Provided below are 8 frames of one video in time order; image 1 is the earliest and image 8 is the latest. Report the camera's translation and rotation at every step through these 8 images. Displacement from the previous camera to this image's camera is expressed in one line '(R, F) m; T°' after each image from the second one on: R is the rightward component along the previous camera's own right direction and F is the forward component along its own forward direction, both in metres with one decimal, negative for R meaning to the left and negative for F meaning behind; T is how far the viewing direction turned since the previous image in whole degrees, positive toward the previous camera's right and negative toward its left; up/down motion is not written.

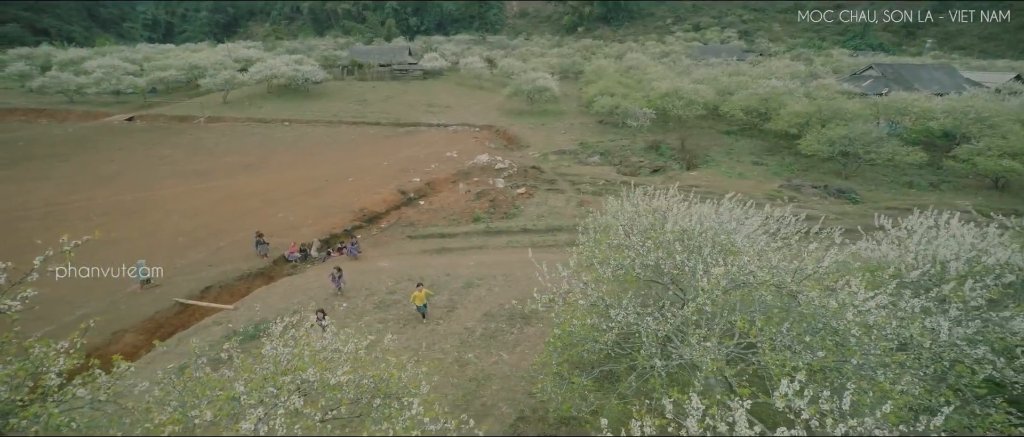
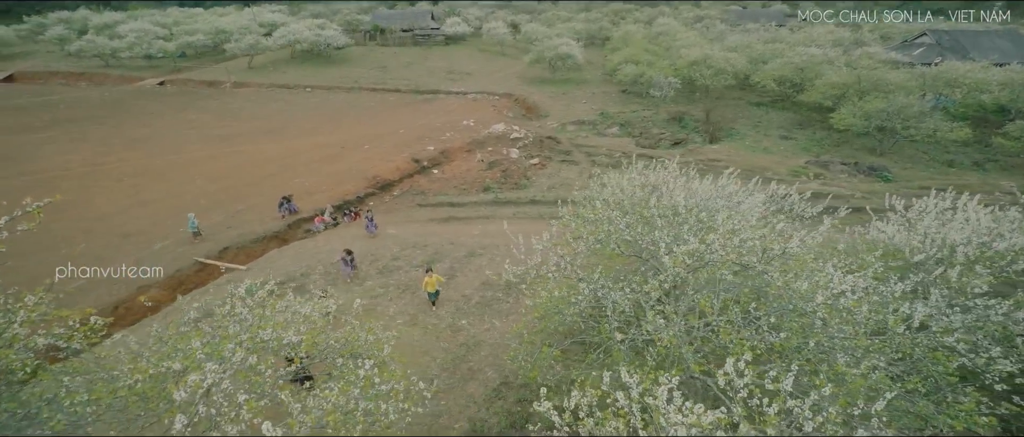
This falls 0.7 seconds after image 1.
(+1.4, 0.0) m; -3°
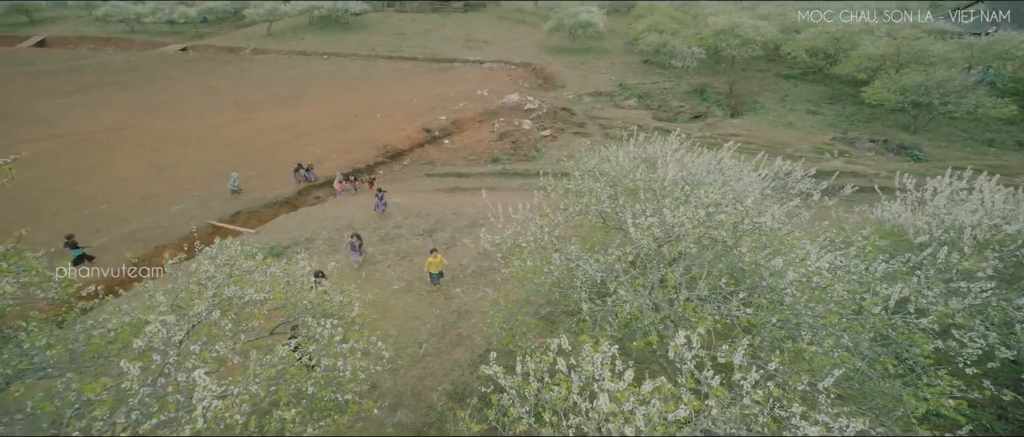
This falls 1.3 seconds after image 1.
(+1.2, 0.0) m; -3°
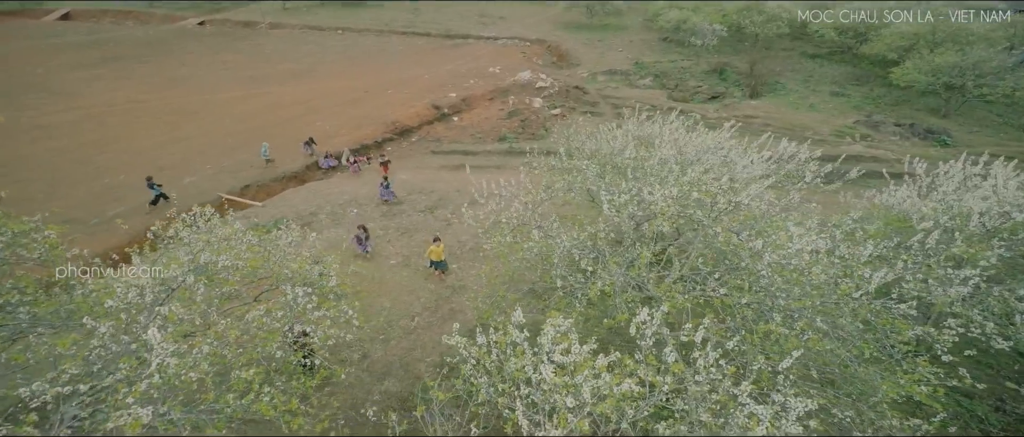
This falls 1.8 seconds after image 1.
(+0.9, 0.0) m; -2°
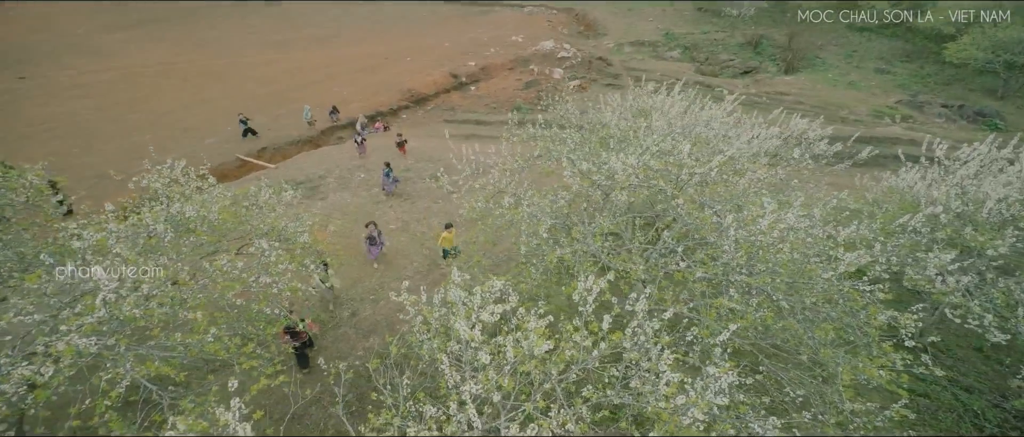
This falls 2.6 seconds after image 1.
(+1.4, 0.0) m; -3°
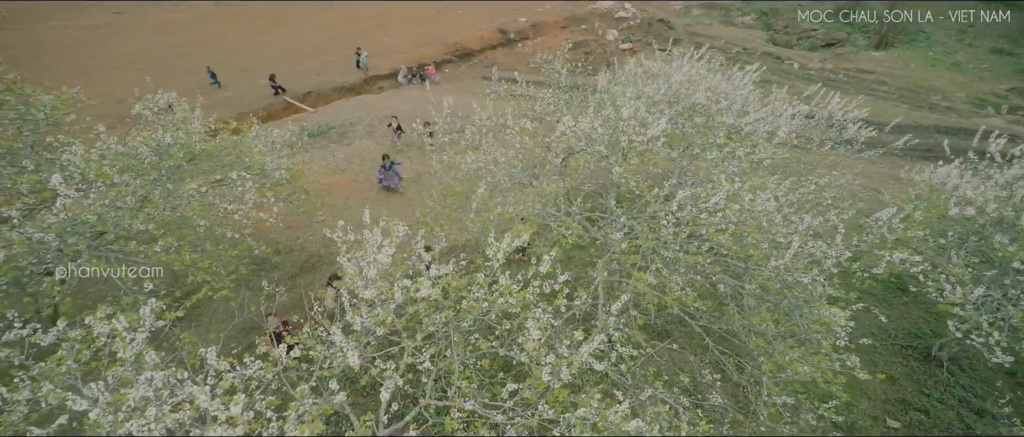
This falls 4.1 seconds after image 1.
(+2.5, 0.0) m; -7°
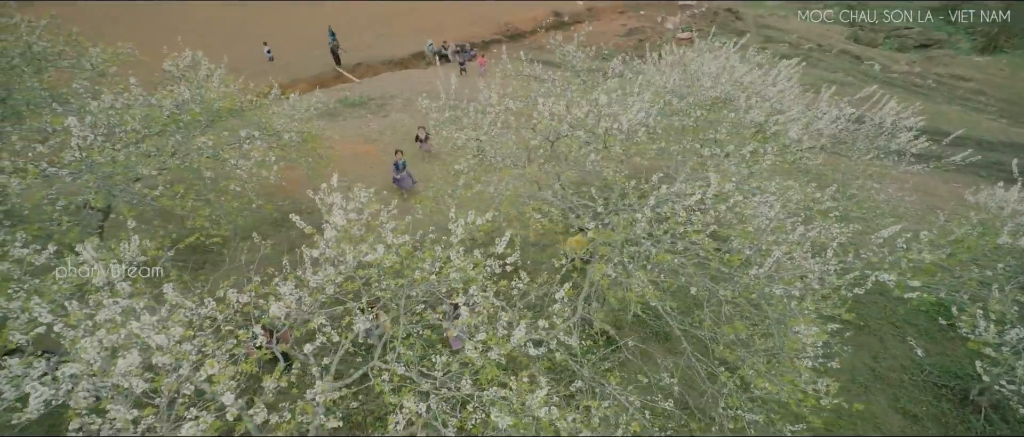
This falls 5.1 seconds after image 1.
(+1.6, +0.1) m; -6°
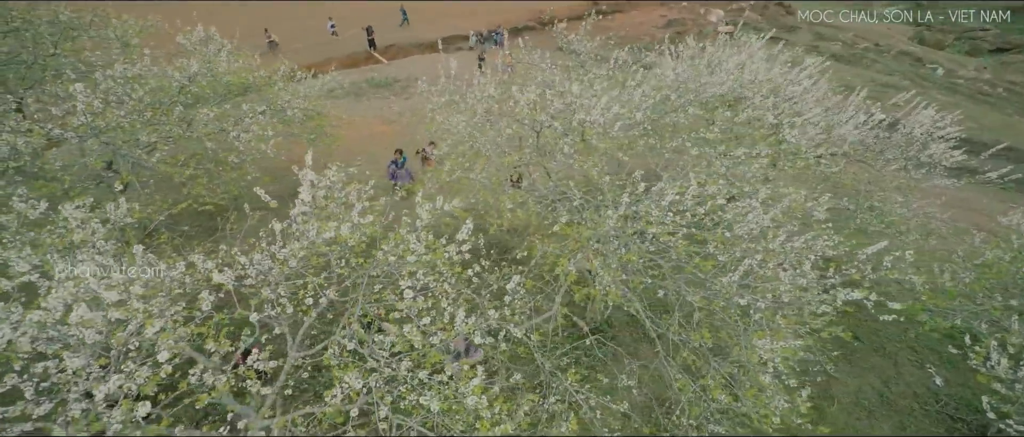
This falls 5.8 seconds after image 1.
(+1.2, +0.1) m; -4°
